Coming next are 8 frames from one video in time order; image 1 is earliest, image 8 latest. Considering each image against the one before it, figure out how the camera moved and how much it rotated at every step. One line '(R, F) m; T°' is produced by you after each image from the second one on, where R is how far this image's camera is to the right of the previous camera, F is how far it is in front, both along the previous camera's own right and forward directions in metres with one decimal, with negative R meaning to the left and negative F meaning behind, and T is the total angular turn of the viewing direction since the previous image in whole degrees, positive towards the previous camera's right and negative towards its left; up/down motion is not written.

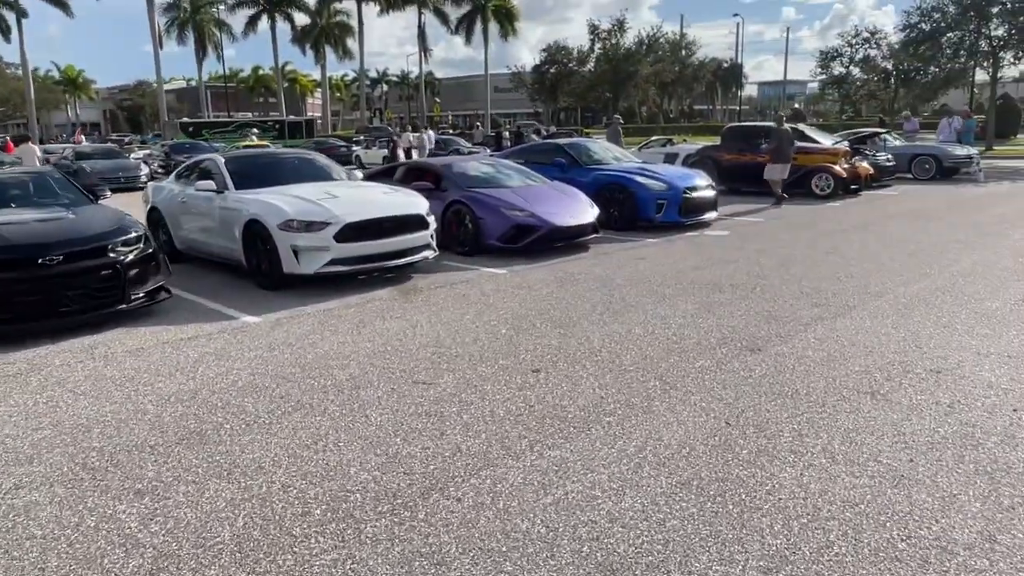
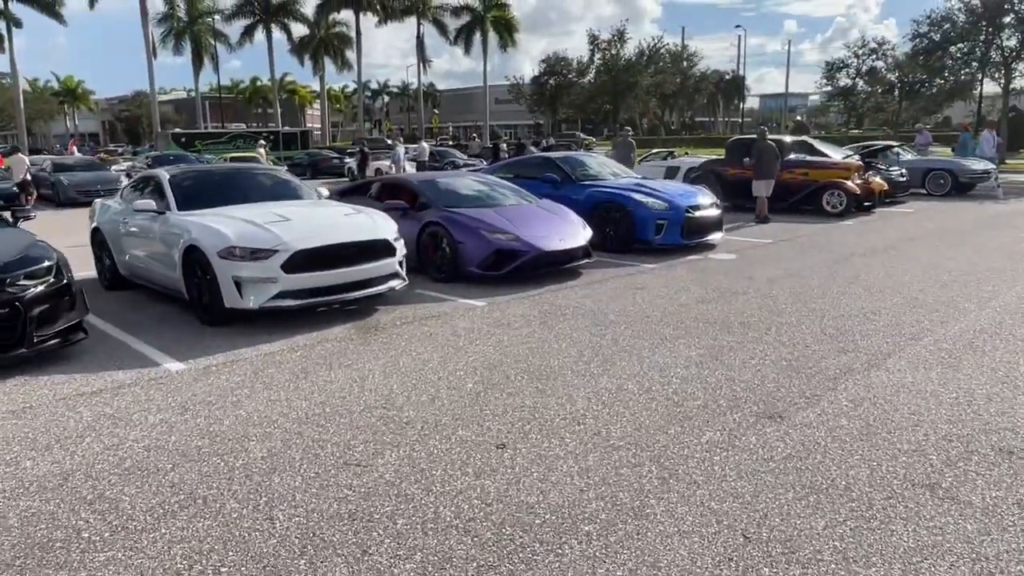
(+0.2, +1.0) m; 0°
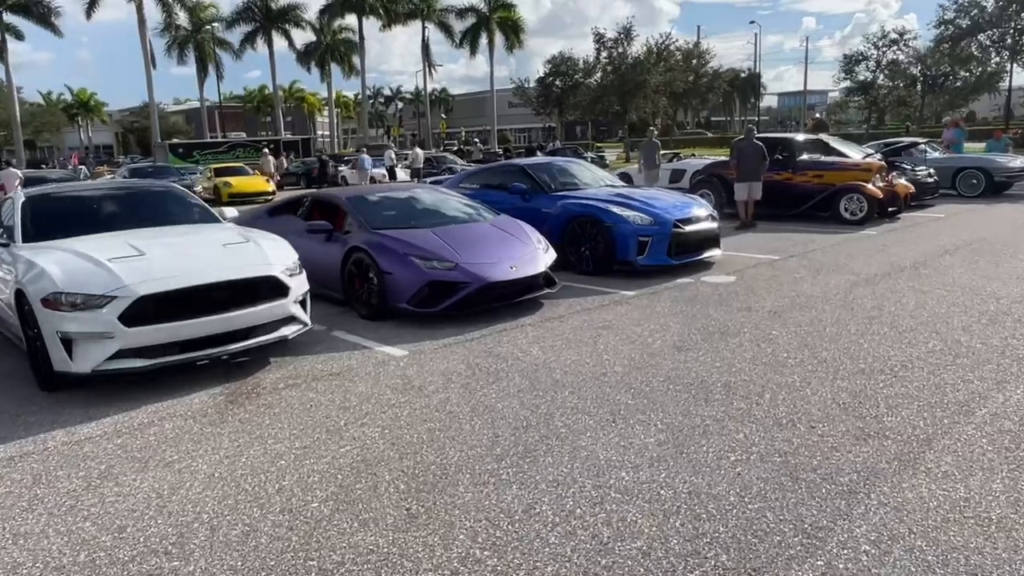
(+0.7, +1.6) m; -2°
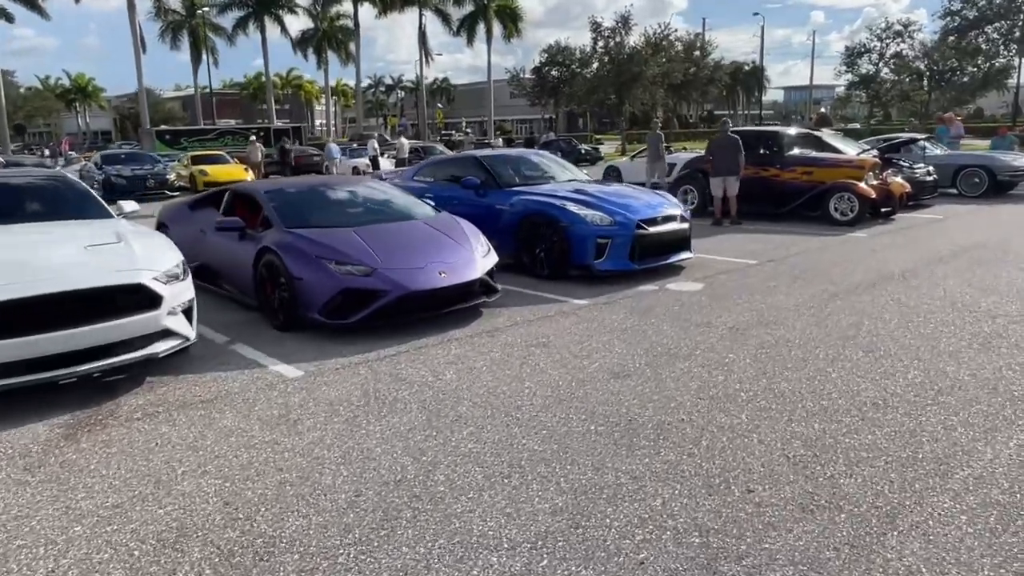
(+0.6, +0.8) m; 0°
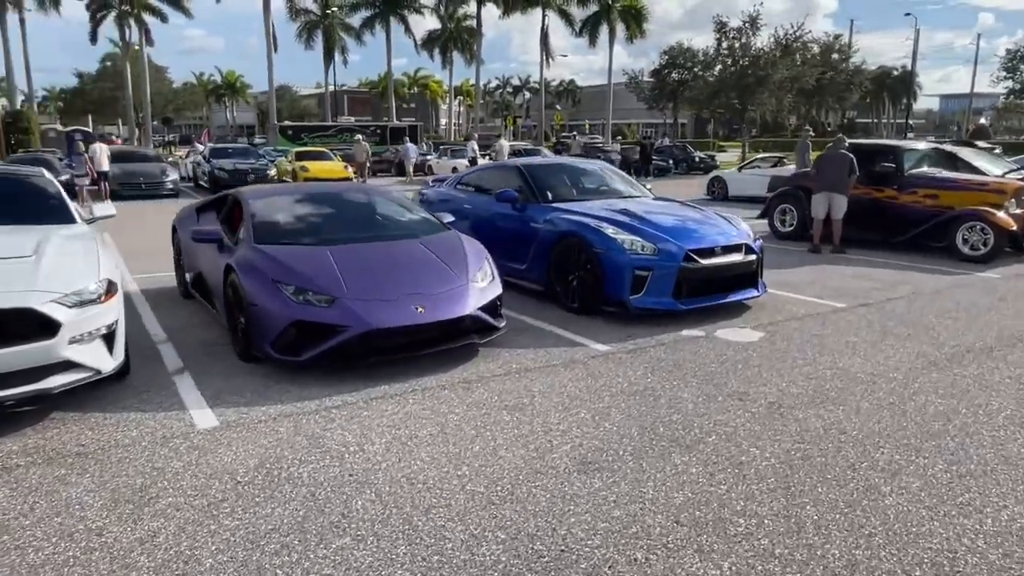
(+0.9, +1.2) m; -9°
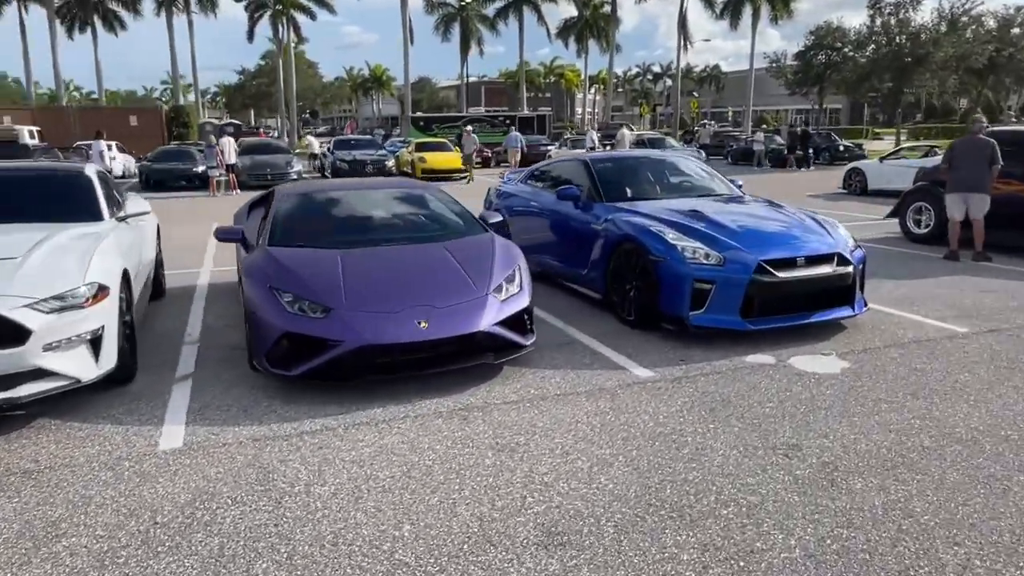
(+0.7, +0.7) m; -11°
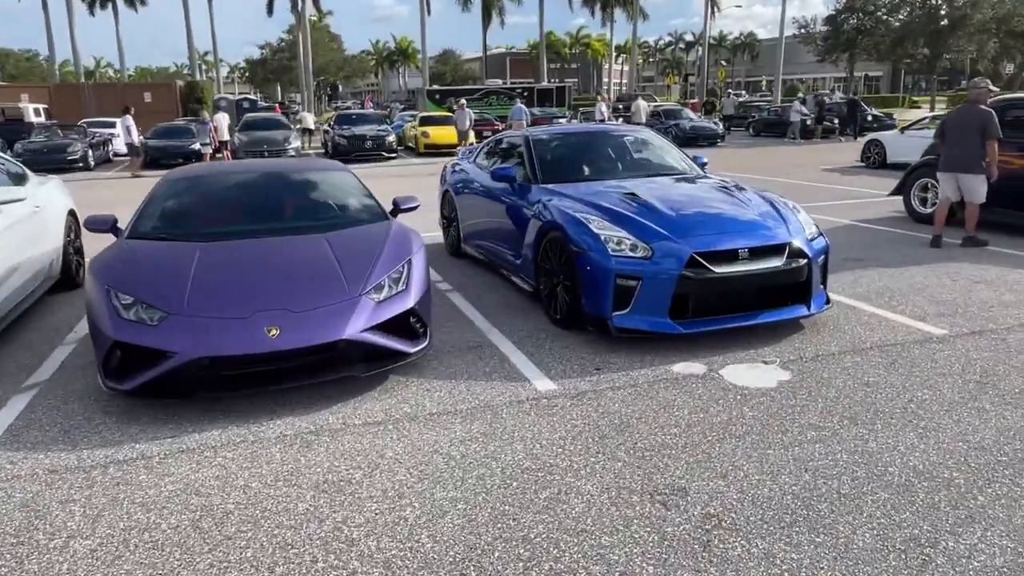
(+0.9, +0.7) m; -3°
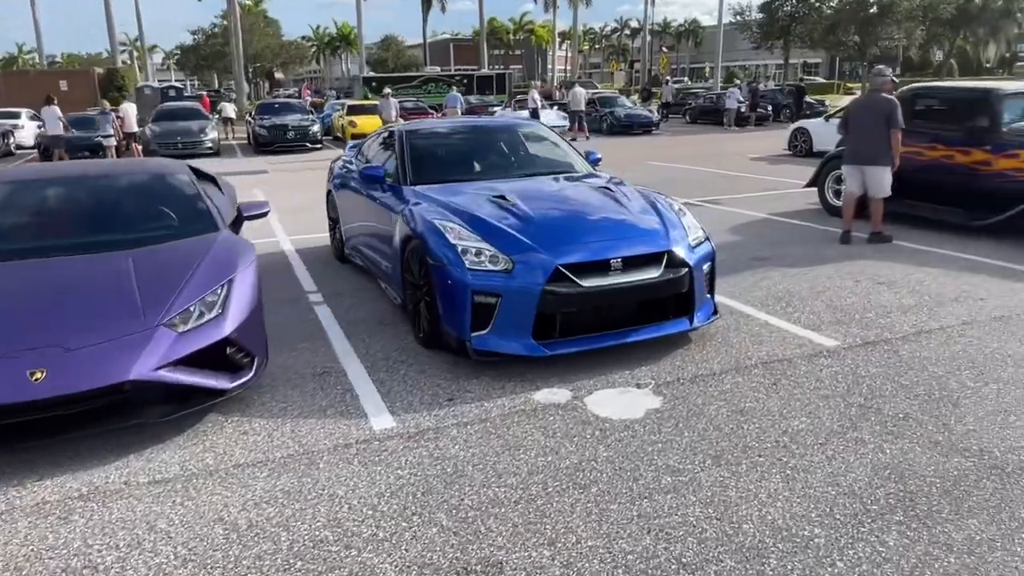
(+0.6, +0.5) m; +4°
